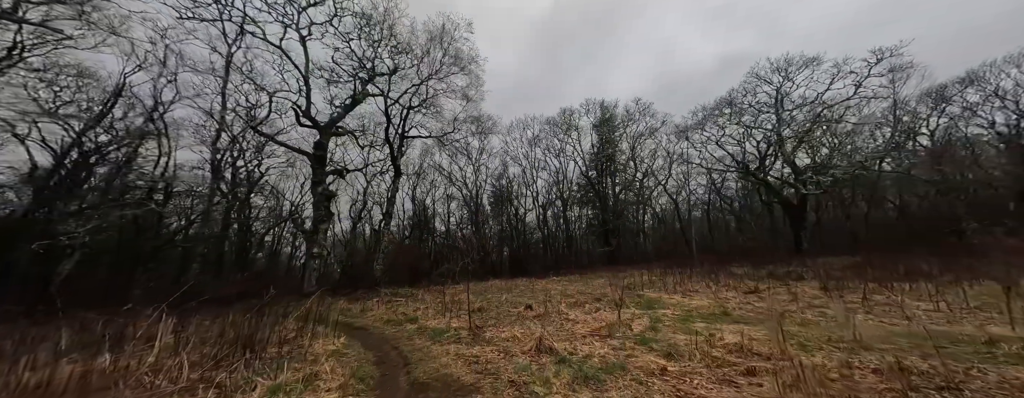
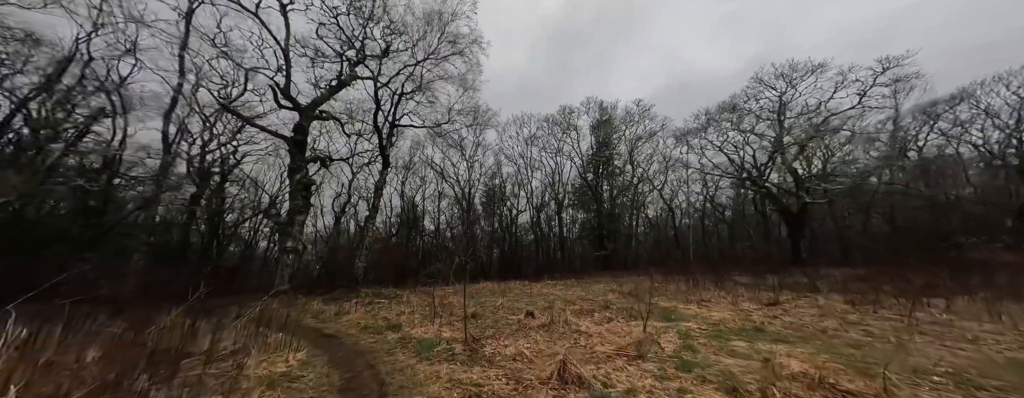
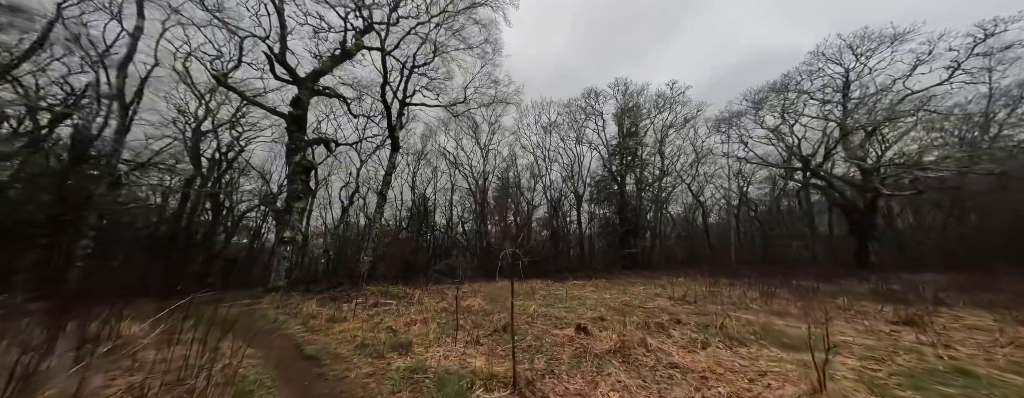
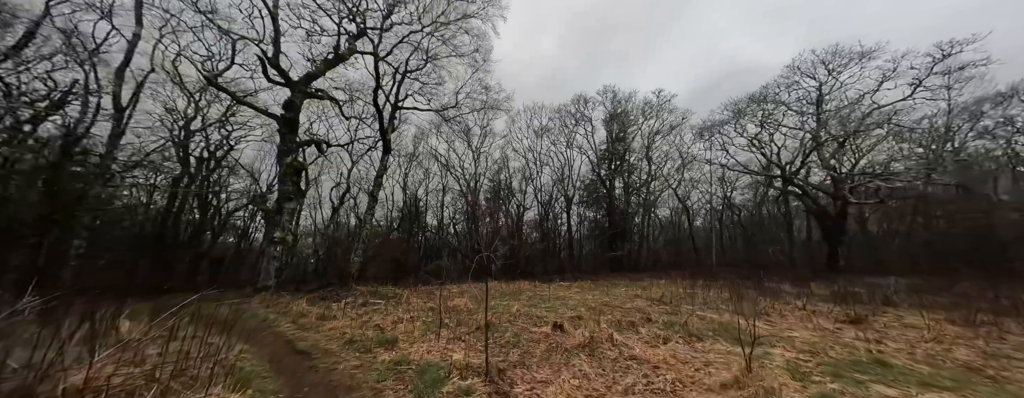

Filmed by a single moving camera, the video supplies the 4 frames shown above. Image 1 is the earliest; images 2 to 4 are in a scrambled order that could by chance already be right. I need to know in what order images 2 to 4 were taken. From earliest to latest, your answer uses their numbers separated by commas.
2, 4, 3
